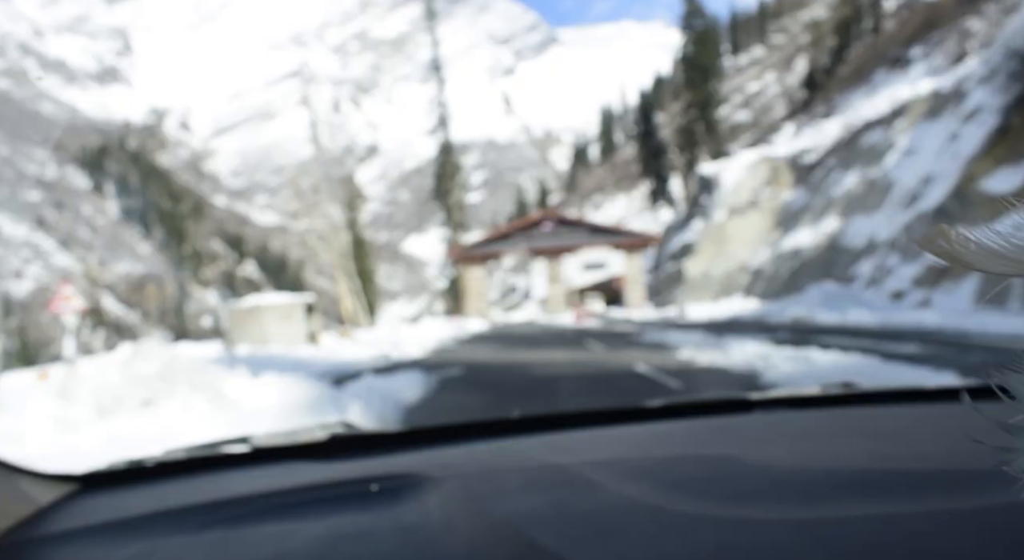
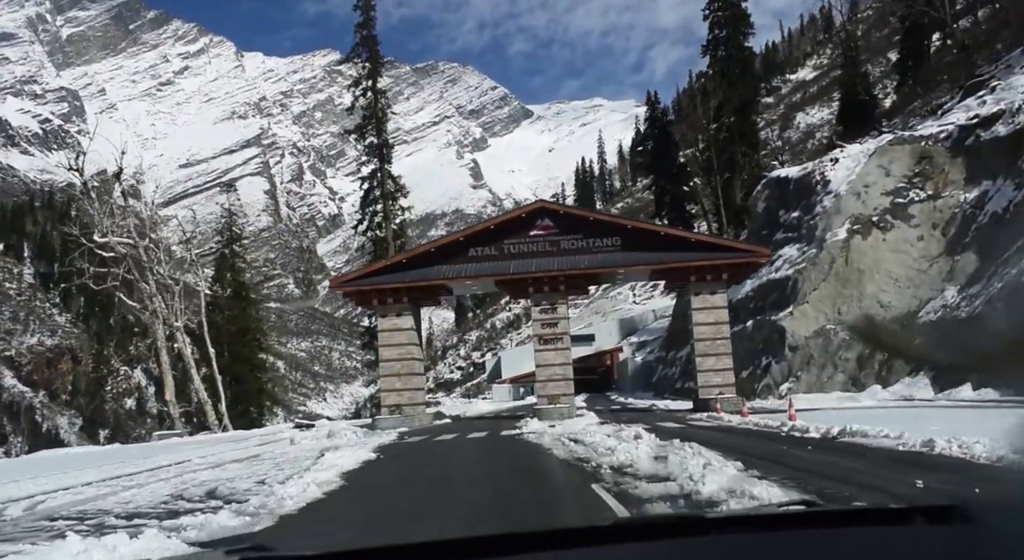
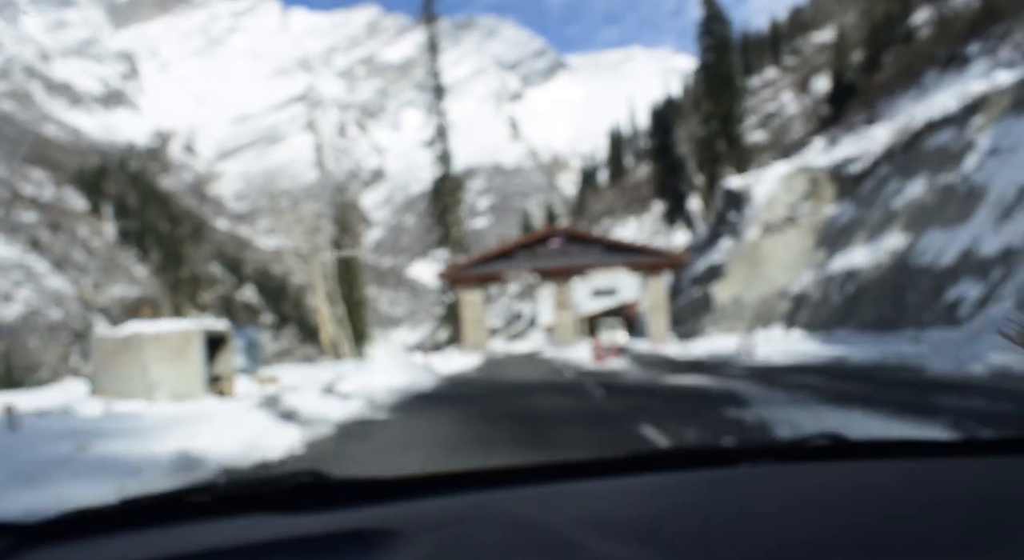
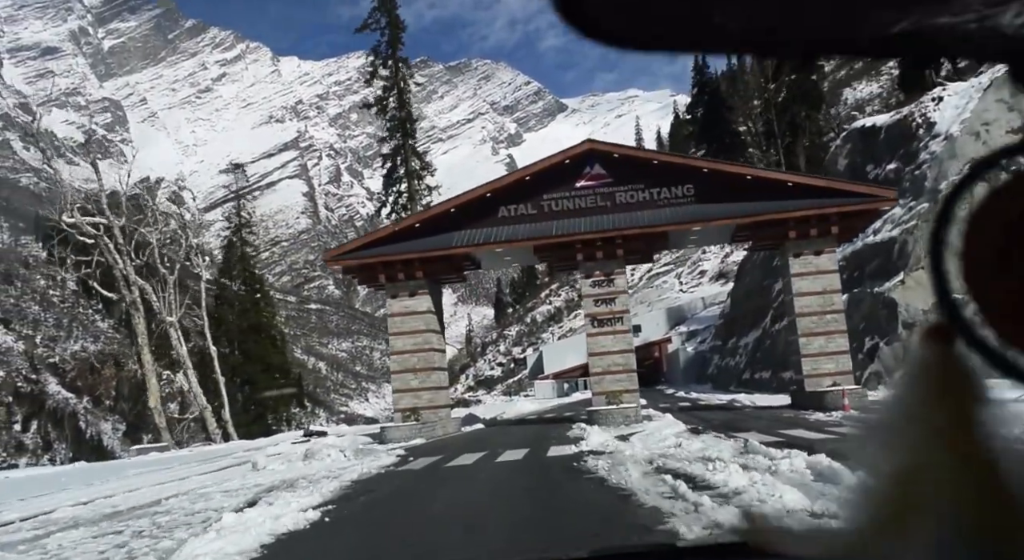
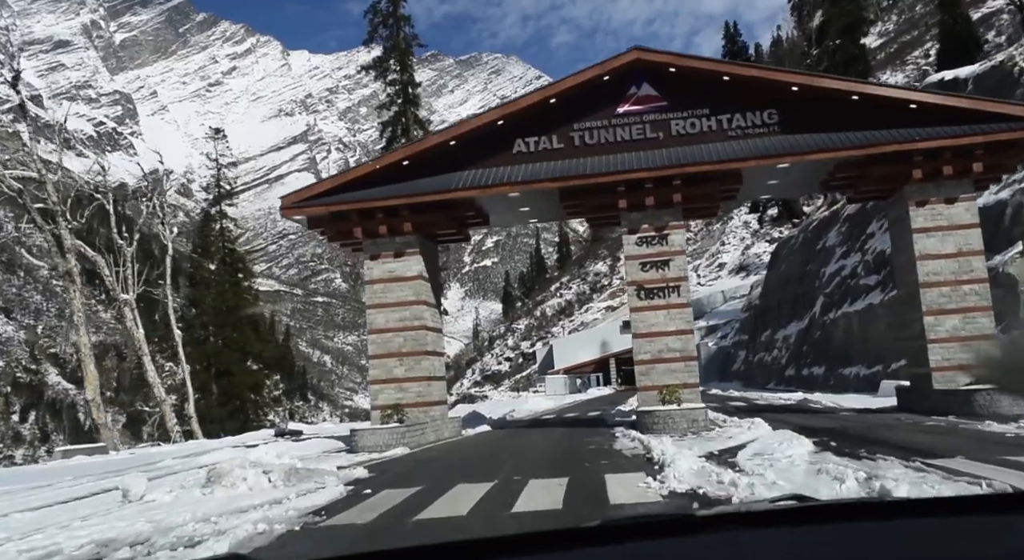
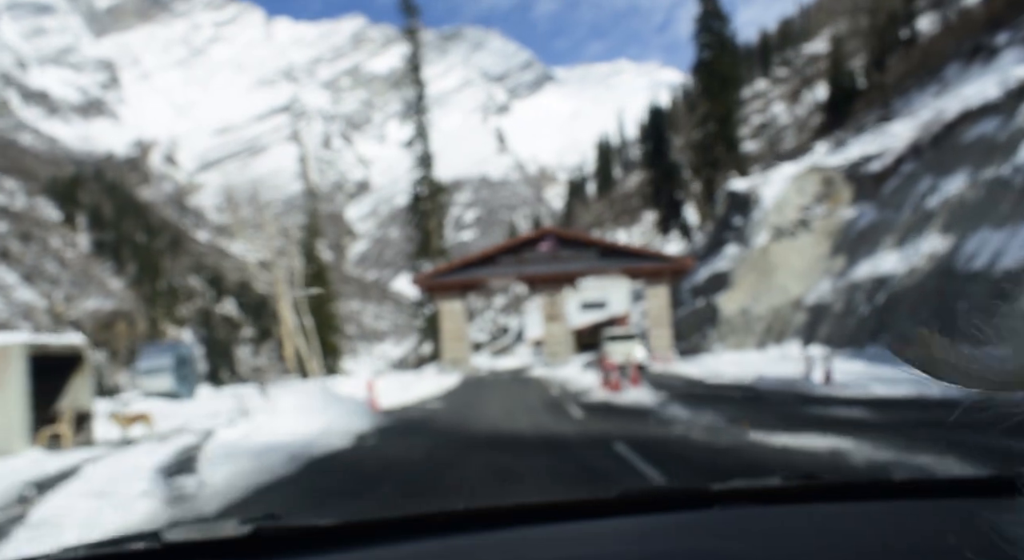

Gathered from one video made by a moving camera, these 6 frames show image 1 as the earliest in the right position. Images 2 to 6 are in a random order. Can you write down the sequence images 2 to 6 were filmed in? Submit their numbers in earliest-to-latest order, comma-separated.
3, 6, 2, 4, 5
